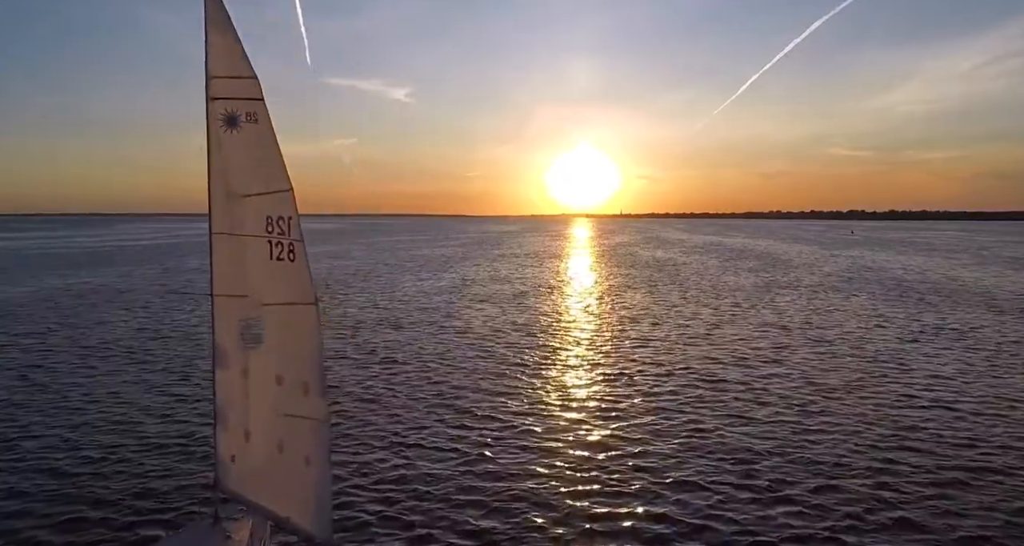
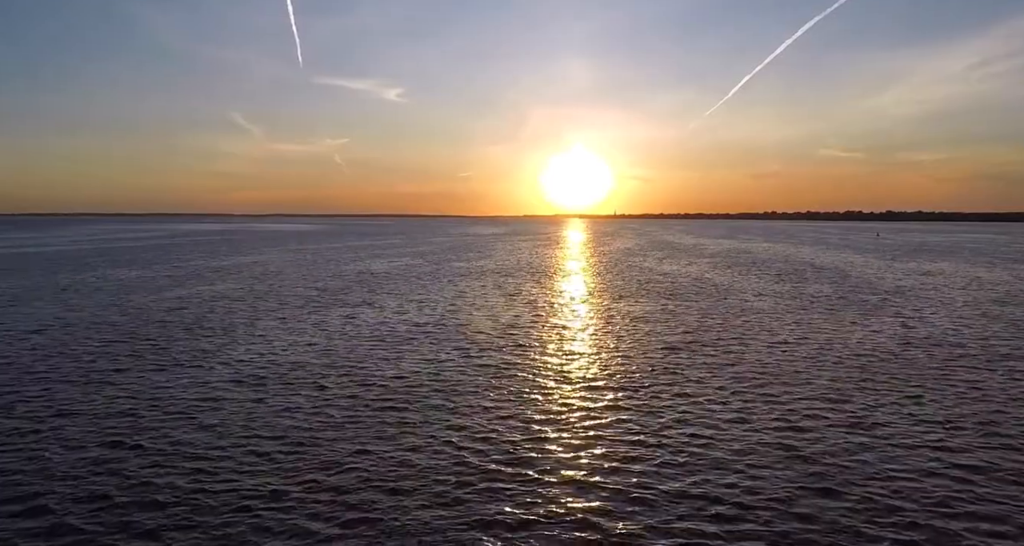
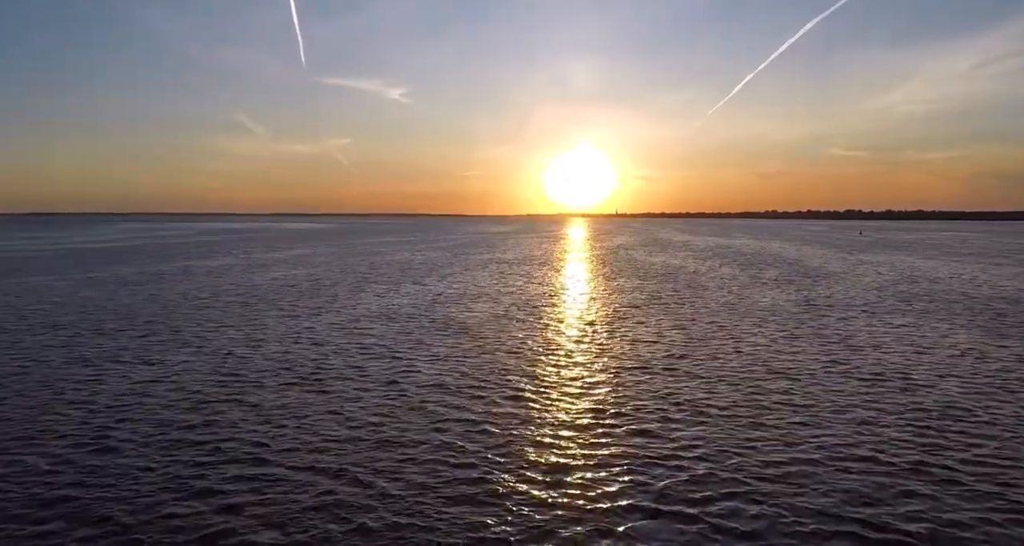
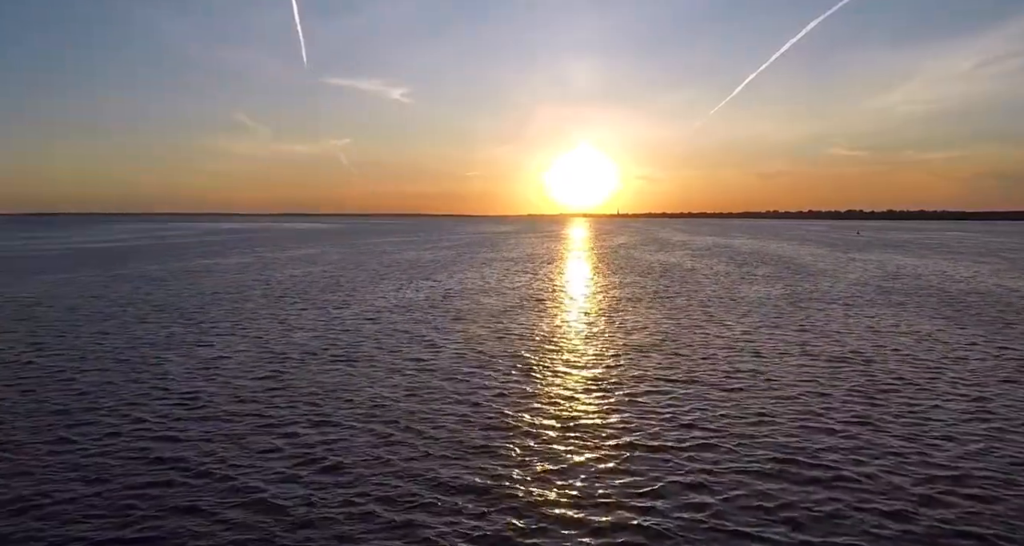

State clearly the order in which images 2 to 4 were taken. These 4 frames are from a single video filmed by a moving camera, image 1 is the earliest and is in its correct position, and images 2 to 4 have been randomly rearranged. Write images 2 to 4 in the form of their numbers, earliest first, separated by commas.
4, 3, 2
